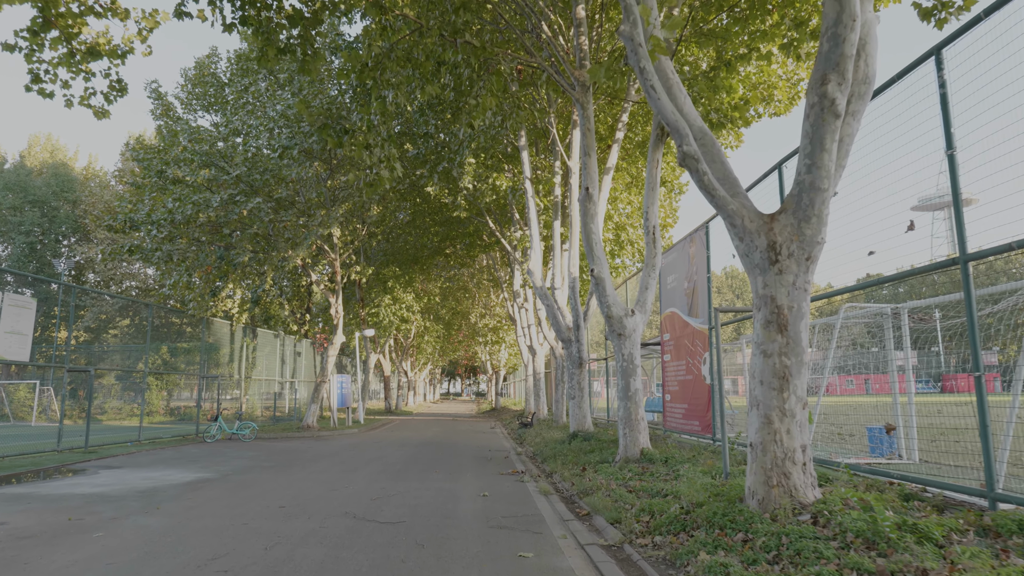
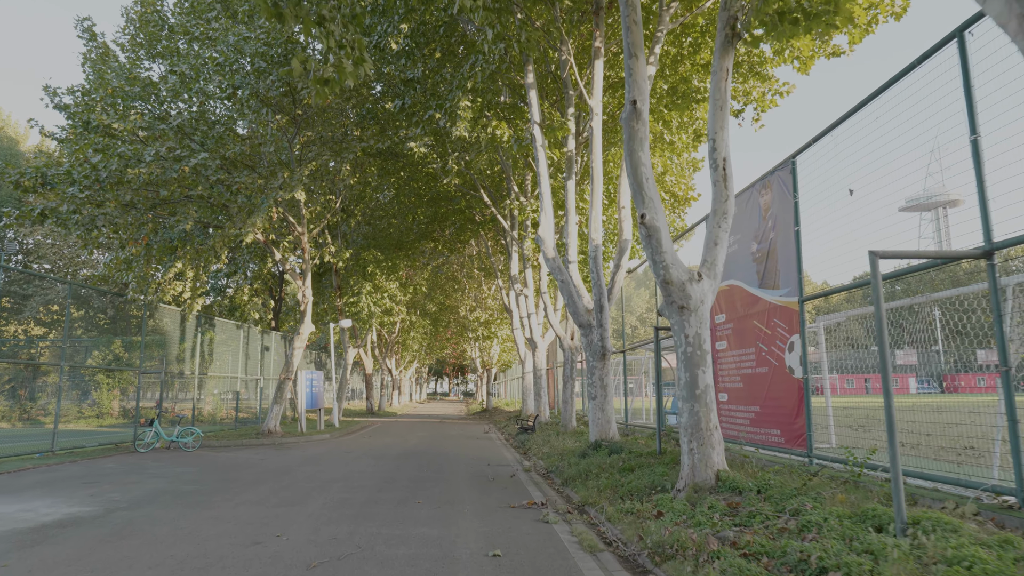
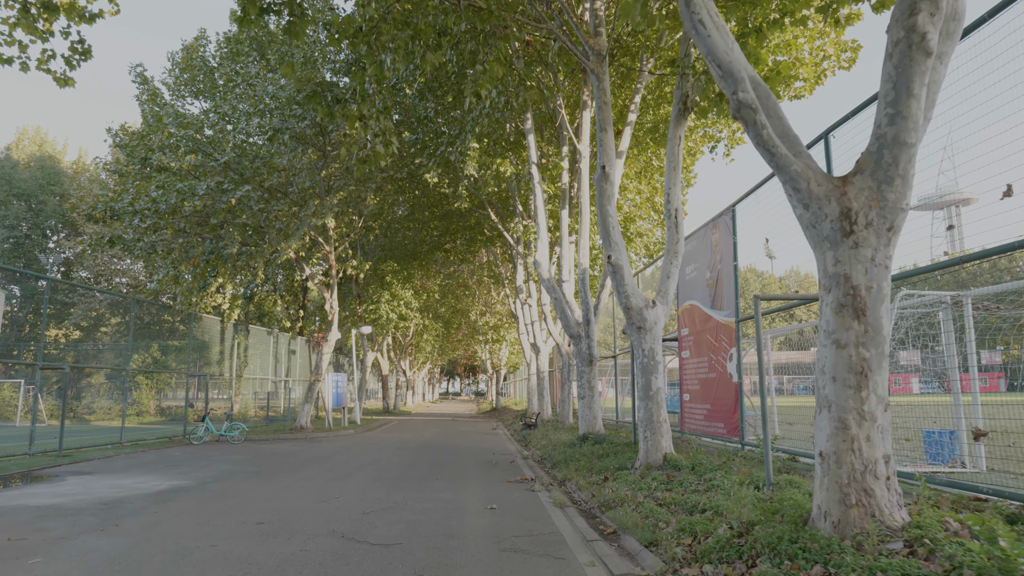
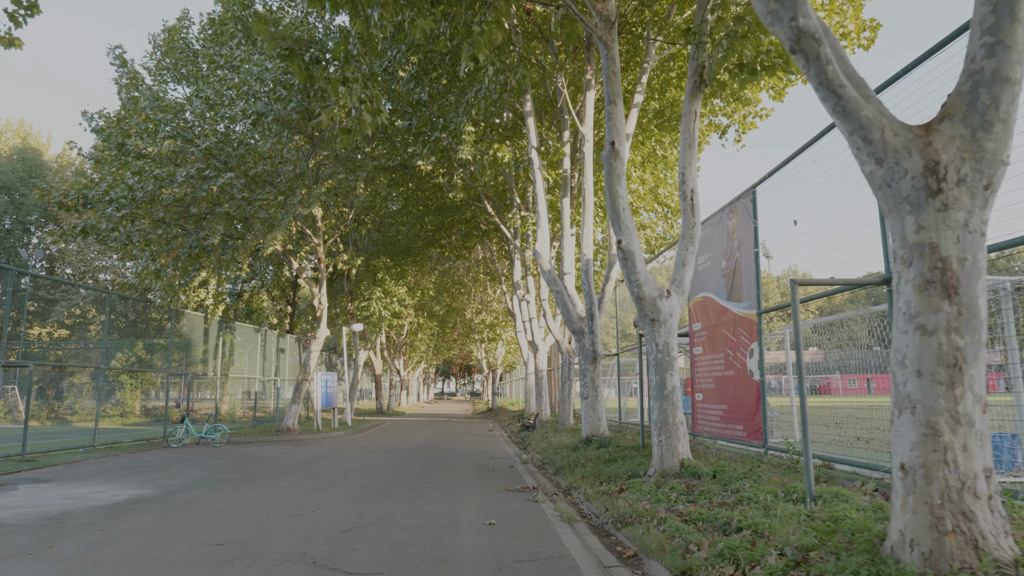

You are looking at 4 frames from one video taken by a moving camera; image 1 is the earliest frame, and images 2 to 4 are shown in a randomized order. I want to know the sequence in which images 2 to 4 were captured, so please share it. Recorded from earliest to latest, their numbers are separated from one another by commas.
3, 4, 2
